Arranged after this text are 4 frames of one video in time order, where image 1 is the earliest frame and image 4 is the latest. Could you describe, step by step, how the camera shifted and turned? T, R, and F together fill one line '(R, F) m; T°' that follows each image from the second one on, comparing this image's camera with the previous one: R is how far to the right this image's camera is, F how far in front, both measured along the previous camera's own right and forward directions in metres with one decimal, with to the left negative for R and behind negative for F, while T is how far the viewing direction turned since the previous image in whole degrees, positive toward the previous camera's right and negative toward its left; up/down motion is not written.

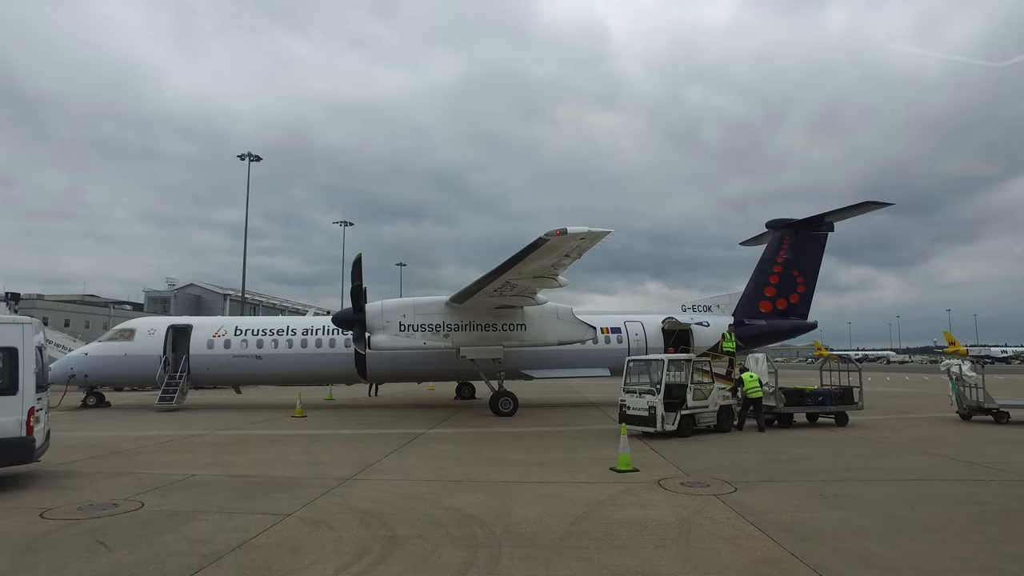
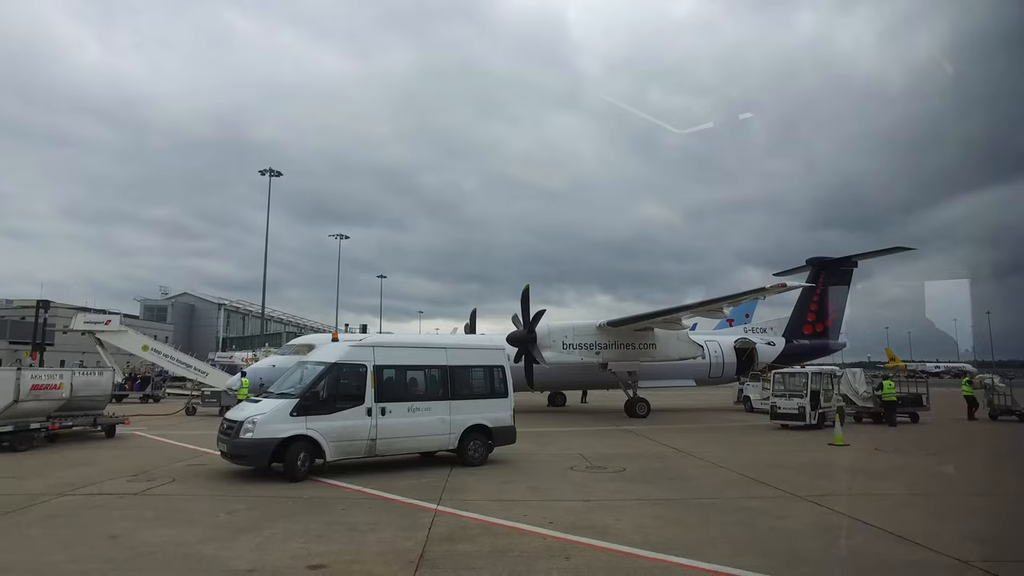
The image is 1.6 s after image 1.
(-6.5, -3.4) m; +5°
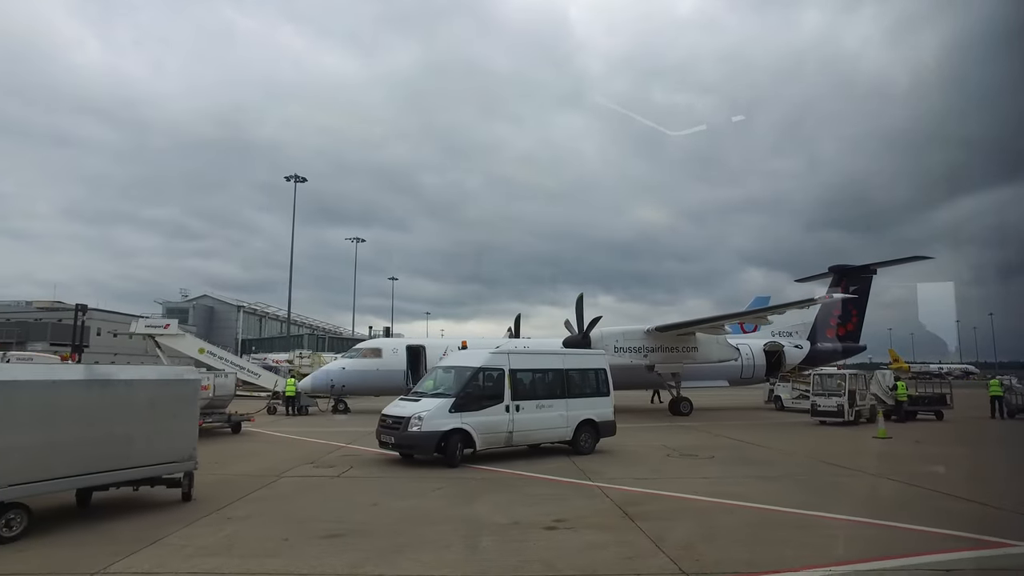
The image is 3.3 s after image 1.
(-2.0, -1.7) m; 0°
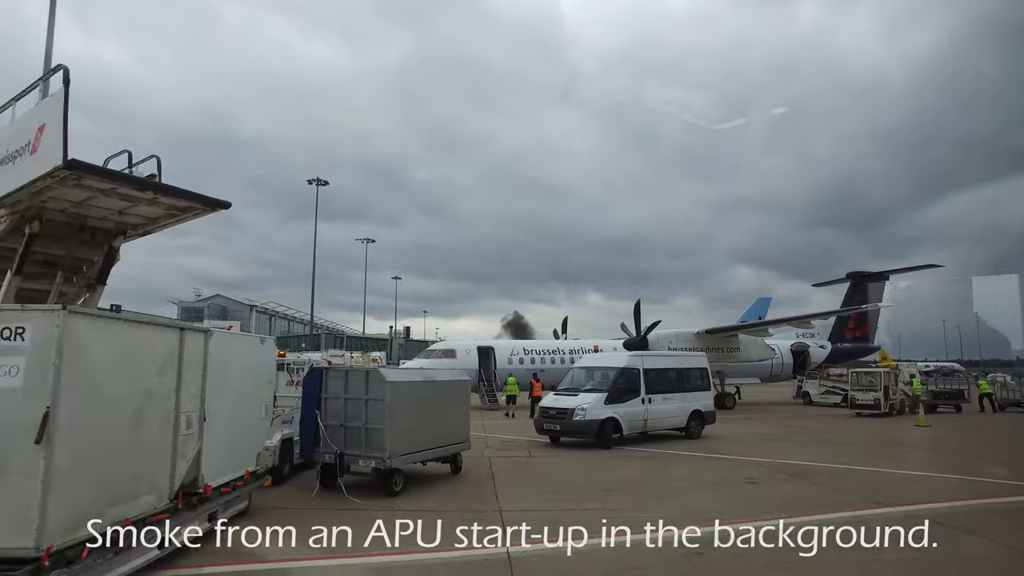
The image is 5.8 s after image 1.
(-3.2, -2.4) m; +1°
